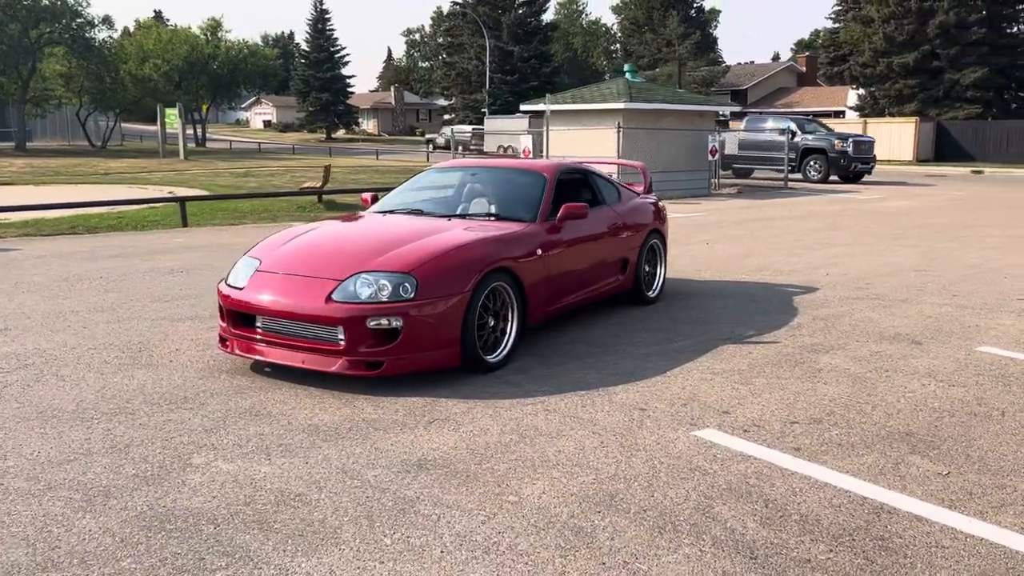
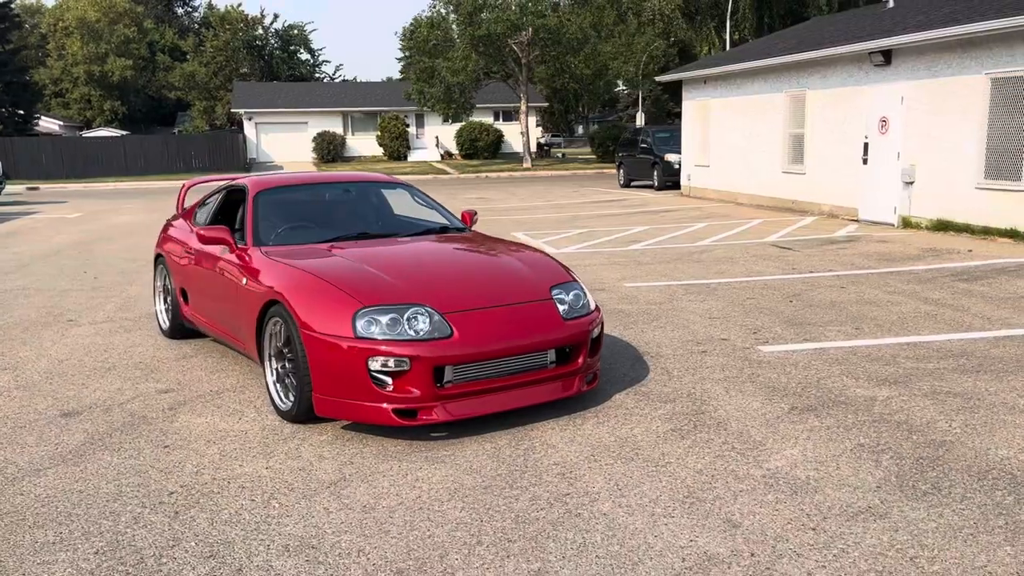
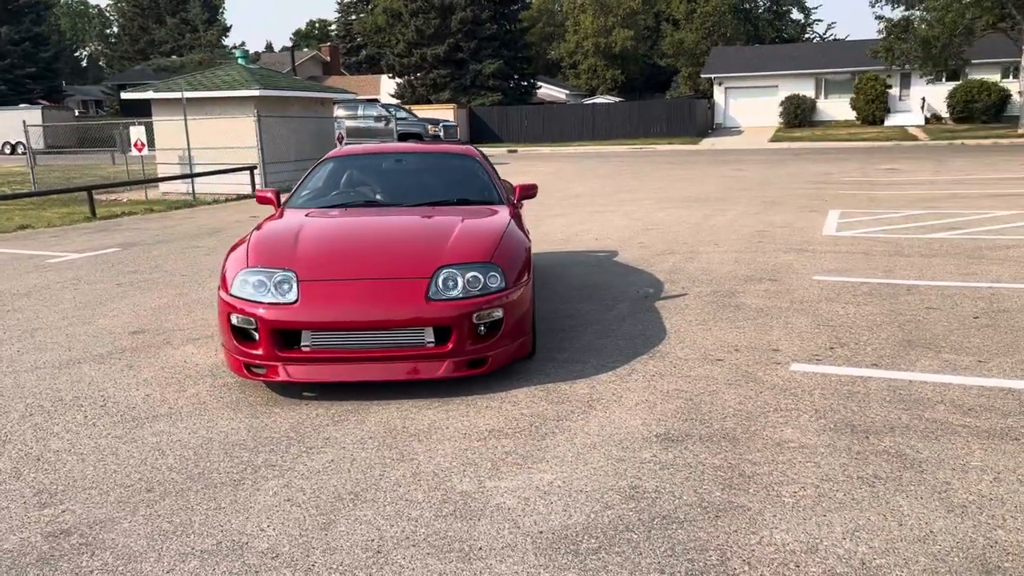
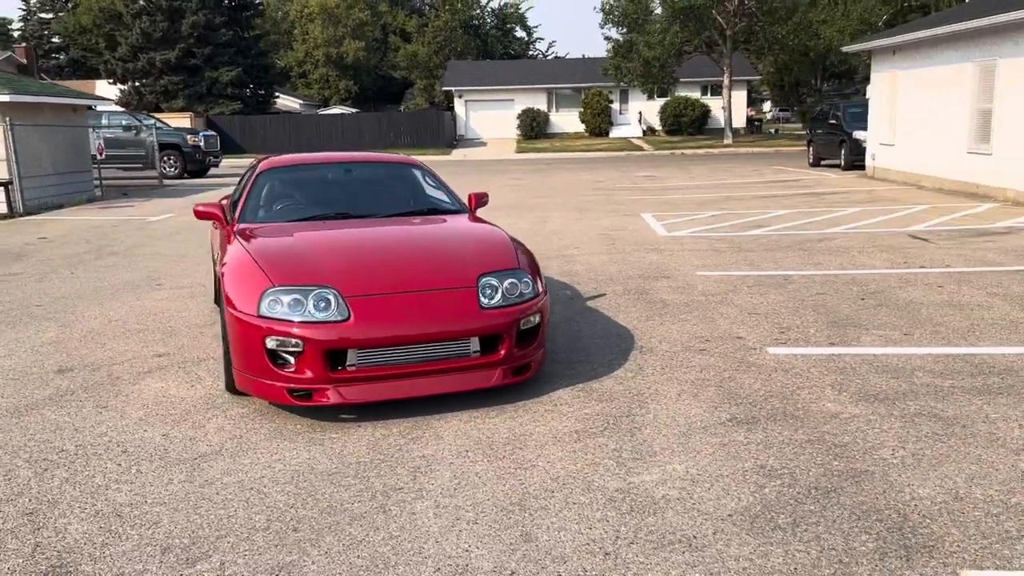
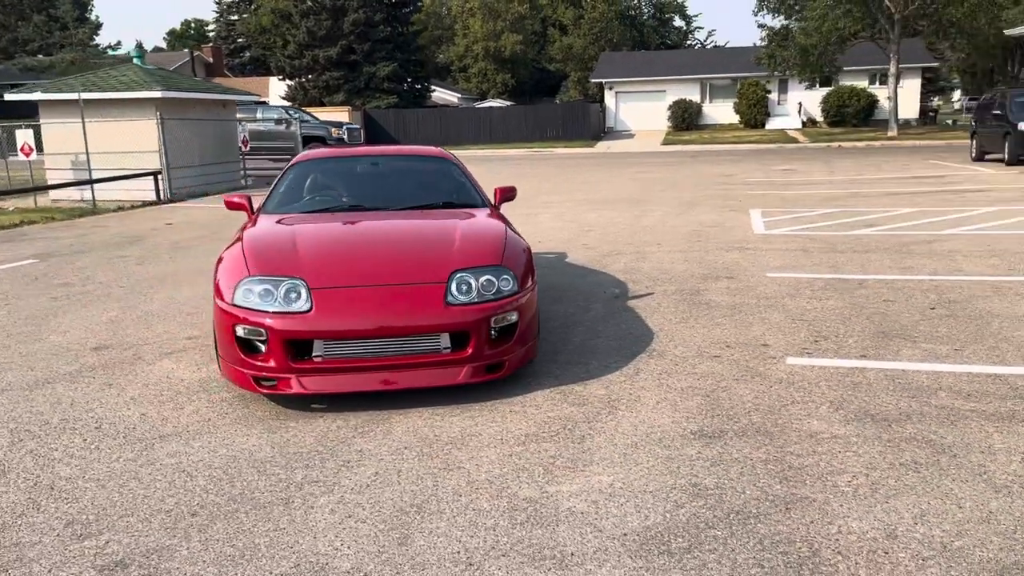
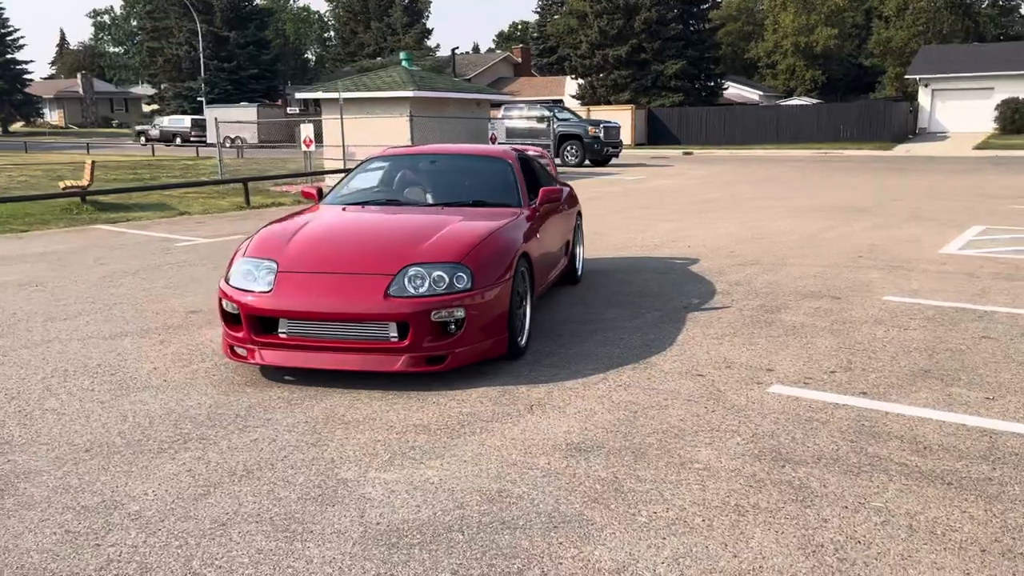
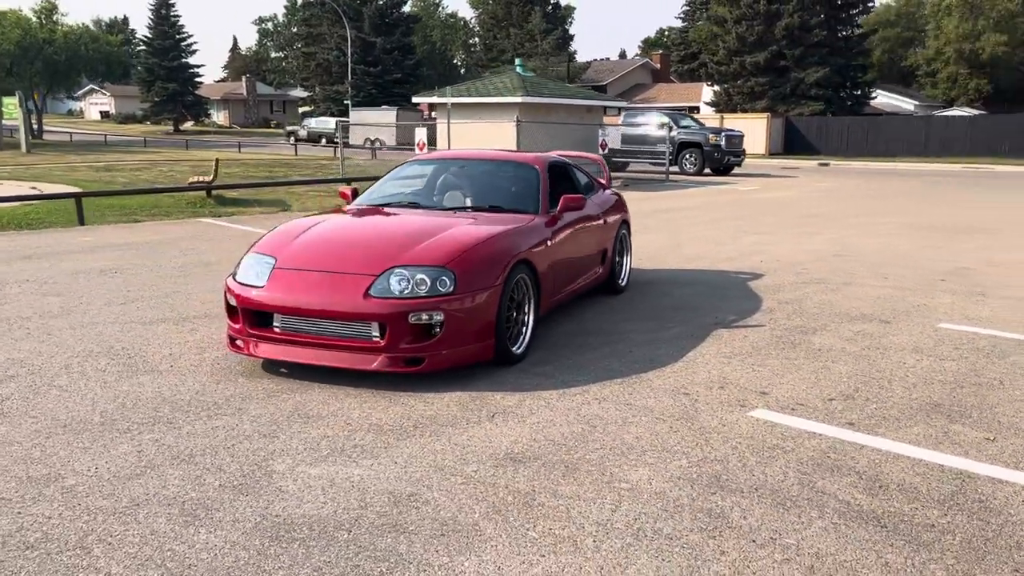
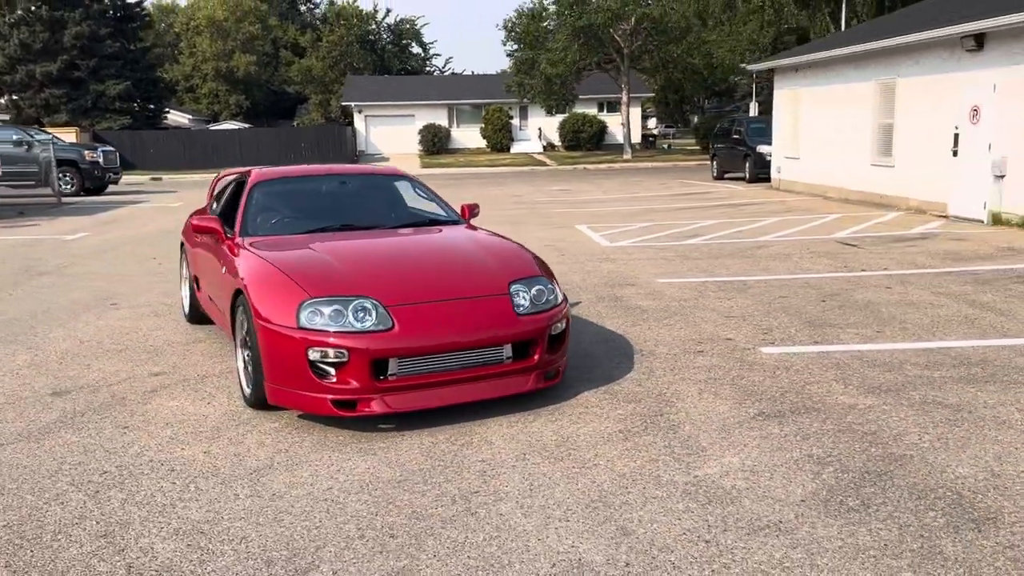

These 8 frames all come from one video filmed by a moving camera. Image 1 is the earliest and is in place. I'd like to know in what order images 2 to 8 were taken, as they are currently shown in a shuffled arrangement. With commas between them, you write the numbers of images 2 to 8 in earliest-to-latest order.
7, 6, 3, 5, 4, 8, 2
